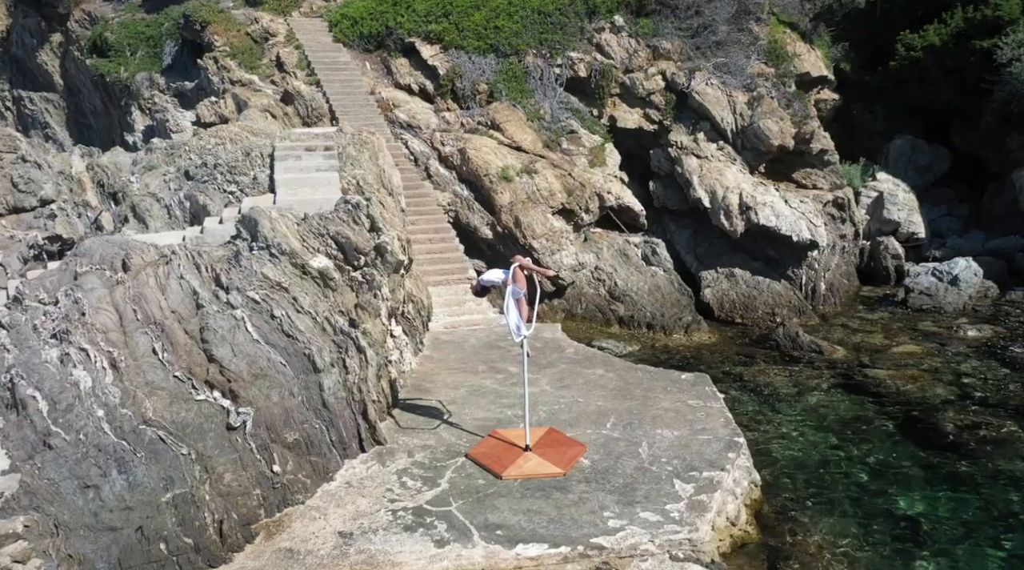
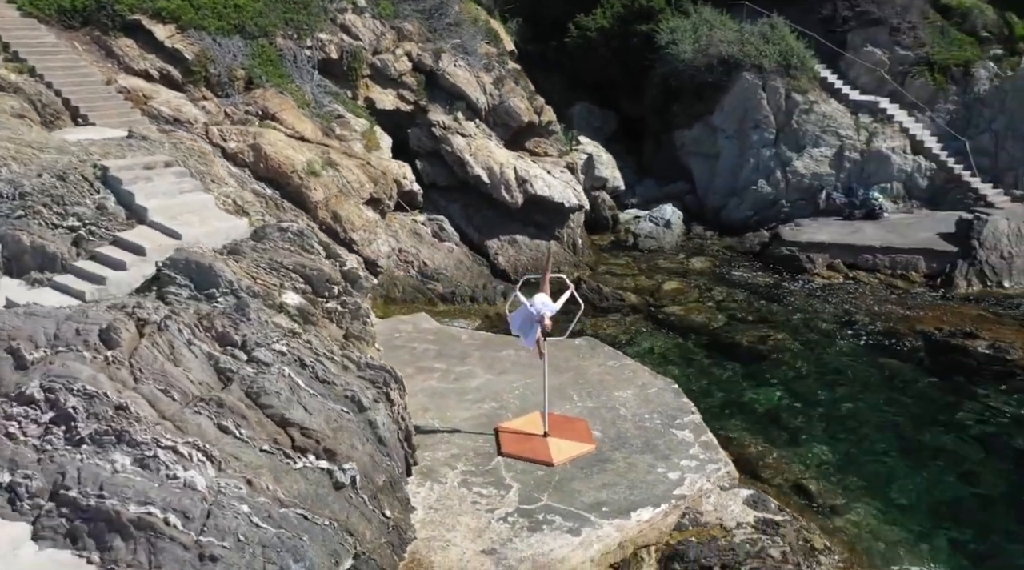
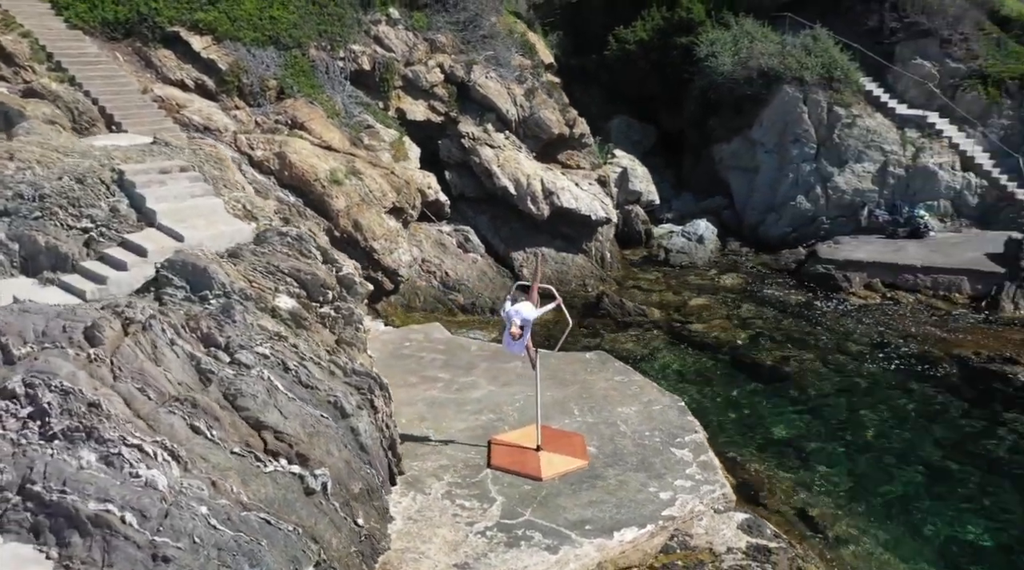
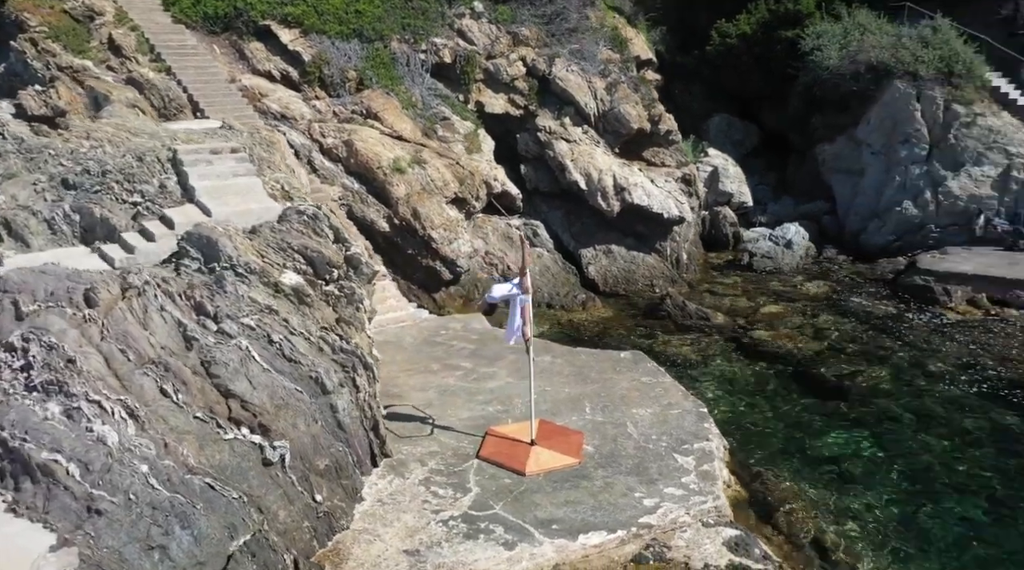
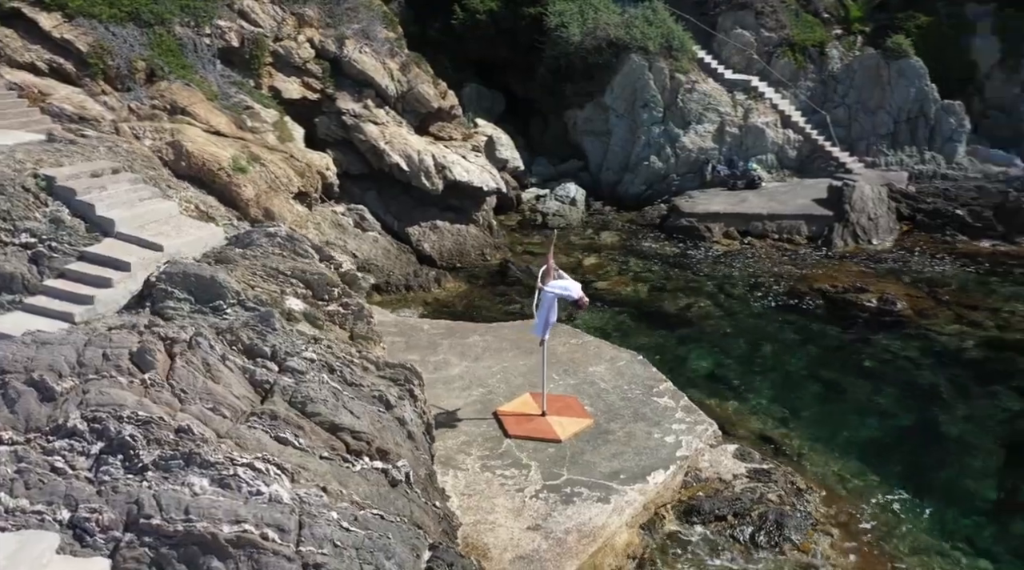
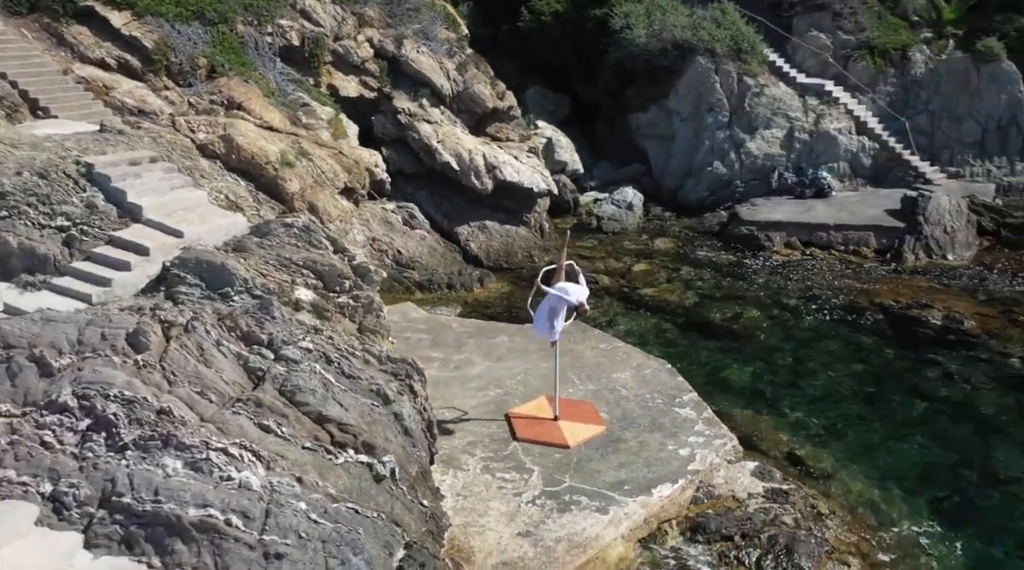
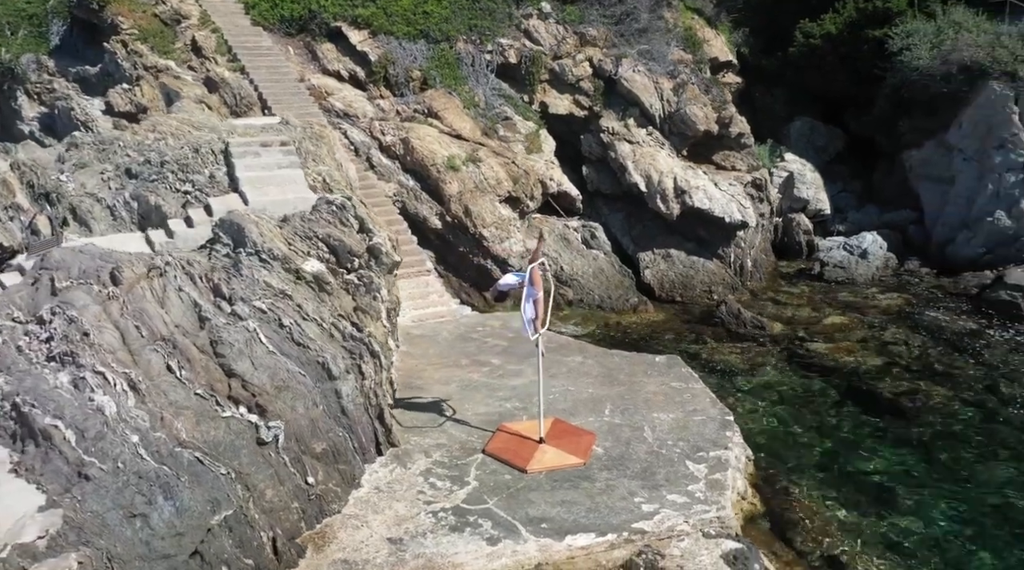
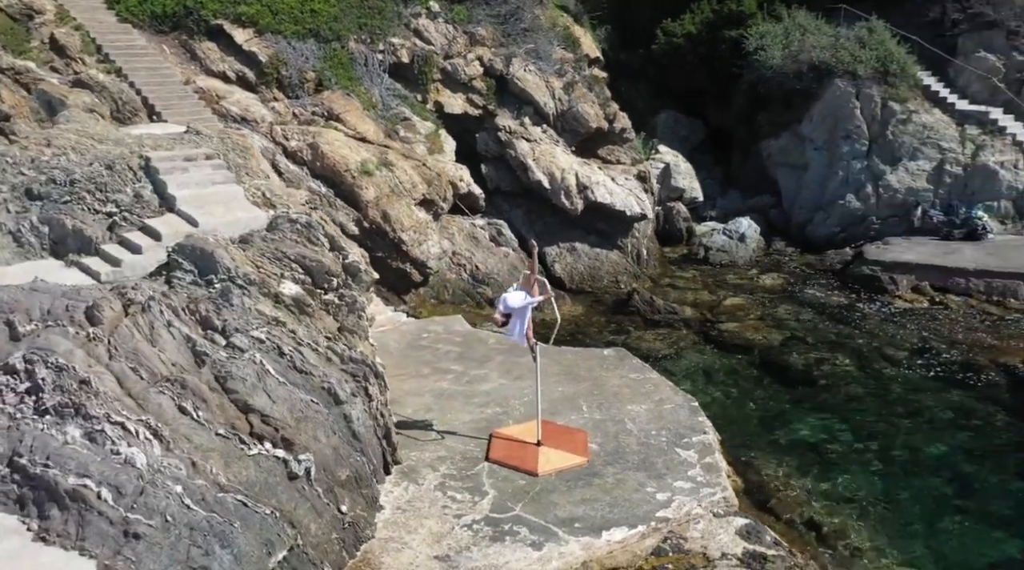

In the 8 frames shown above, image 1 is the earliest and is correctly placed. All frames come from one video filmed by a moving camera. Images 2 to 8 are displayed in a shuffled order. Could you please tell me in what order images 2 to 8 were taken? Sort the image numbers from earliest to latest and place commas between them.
7, 4, 8, 3, 2, 6, 5
